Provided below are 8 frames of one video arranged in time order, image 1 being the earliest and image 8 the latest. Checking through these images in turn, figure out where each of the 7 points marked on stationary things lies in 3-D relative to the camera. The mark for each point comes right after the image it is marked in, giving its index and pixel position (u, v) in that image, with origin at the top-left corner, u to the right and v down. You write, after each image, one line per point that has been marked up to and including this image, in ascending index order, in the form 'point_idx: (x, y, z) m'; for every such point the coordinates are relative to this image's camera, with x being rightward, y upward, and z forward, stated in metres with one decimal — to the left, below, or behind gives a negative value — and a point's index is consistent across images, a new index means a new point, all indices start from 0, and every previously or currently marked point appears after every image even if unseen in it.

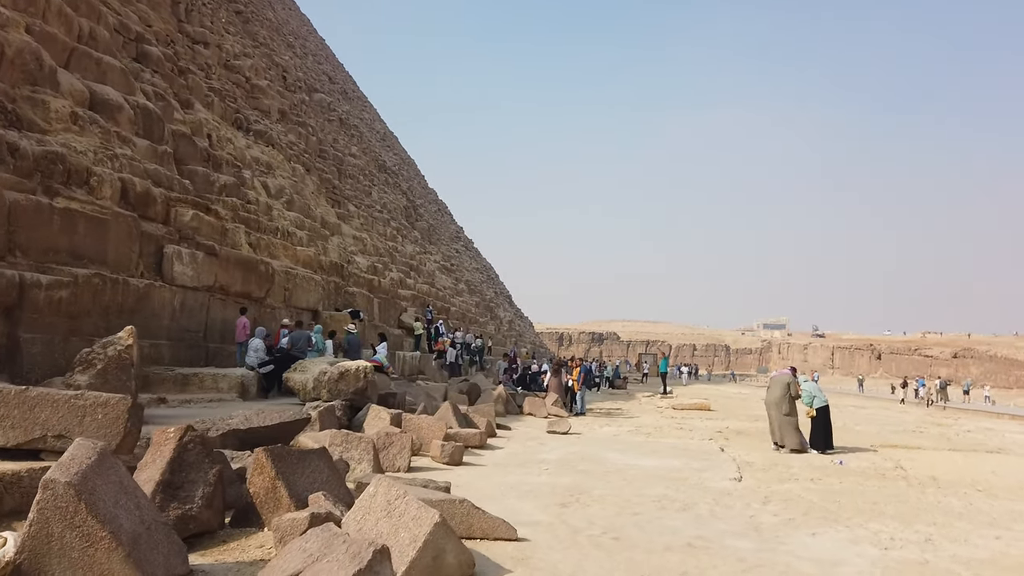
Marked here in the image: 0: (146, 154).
0: (-3.6, +1.3, +7.2) m
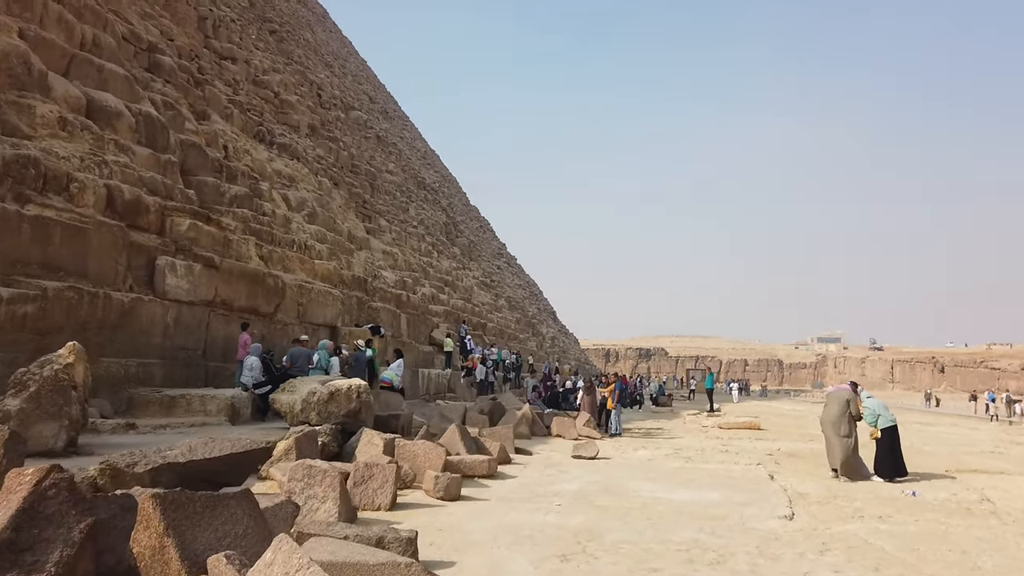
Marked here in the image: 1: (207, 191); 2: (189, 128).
0: (-3.5, +1.2, +6.9) m
1: (-3.4, +1.1, +8.0) m
2: (-3.9, +1.9, +8.6) m
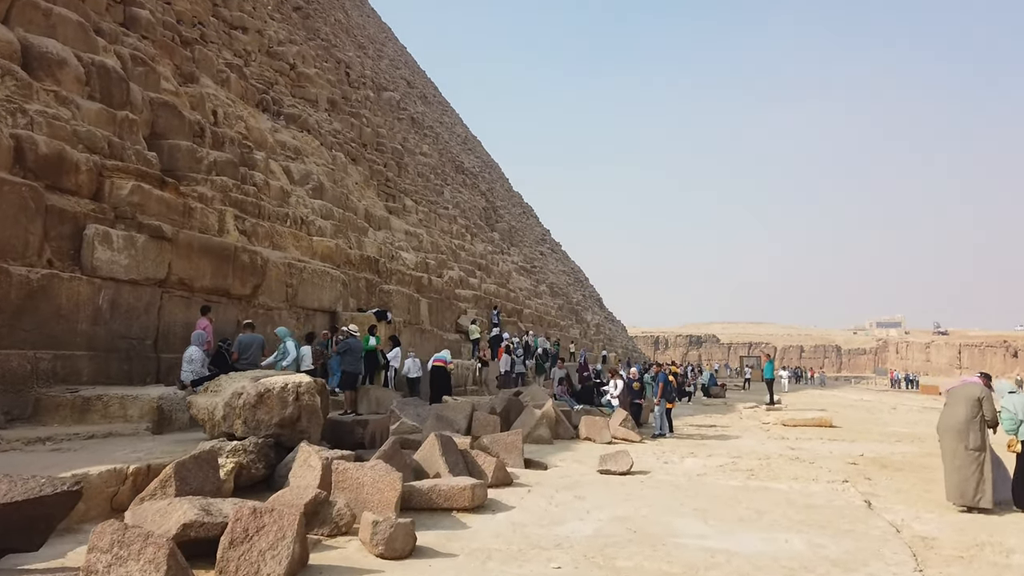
0: (-3.4, +1.4, +5.8) m
1: (-3.2, +1.3, +6.9) m
2: (-3.7, +2.1, +7.6) m
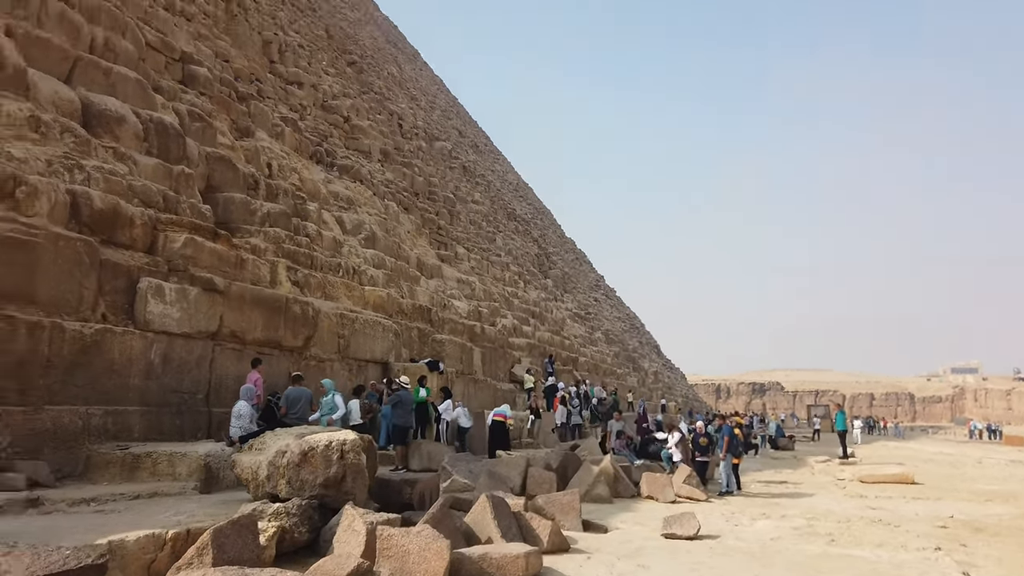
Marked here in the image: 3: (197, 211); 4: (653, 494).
0: (-2.9, +0.9, +5.9) m
1: (-2.7, +0.8, +7.0) m
2: (-3.1, +1.6, +7.8) m
3: (-2.6, +0.6, +6.0) m
4: (+1.1, -1.6, +5.8) m
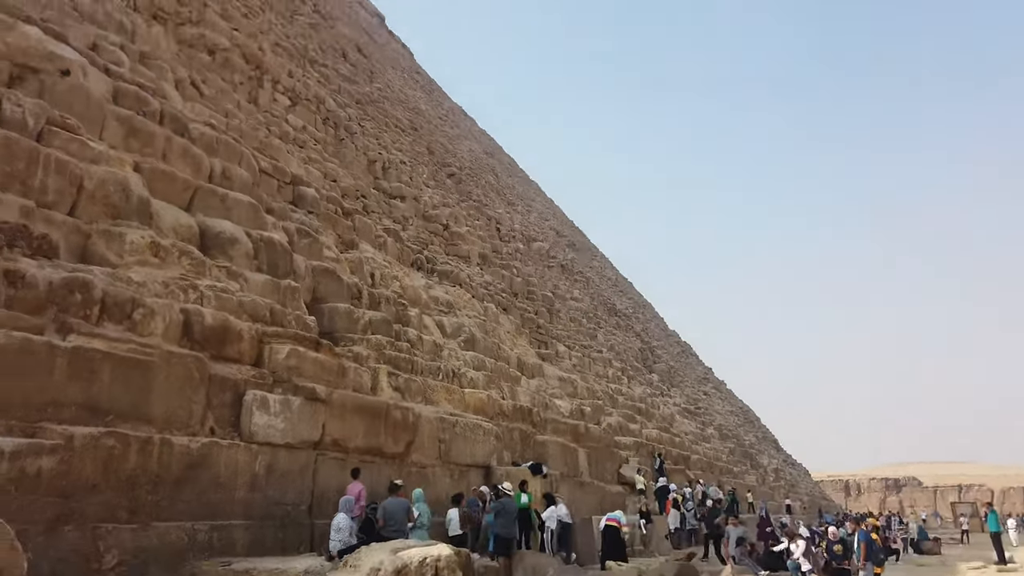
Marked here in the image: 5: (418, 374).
0: (-2.1, 0.0, +6.2) m
1: (-1.7, -0.3, +7.2) m
2: (-2.1, +0.4, +8.1) m
3: (-1.8, -0.3, +6.2) m
4: (+2.0, -2.3, +5.1) m
5: (-1.0, -0.9, +7.7) m
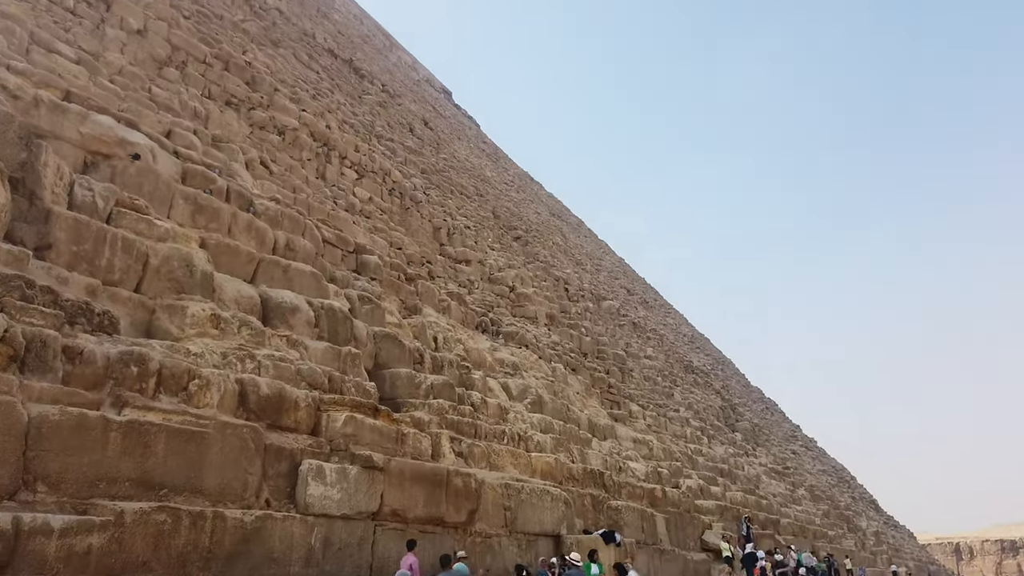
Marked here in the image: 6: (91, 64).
0: (-1.6, -0.6, +6.2) m
1: (-1.1, -1.0, +7.1) m
2: (-1.4, -0.4, +8.1) m
3: (-1.3, -0.9, +6.2) m
4: (+2.4, -2.6, +4.5) m
5: (-0.3, -1.6, +7.5) m
6: (-4.6, +2.5, +7.9) m
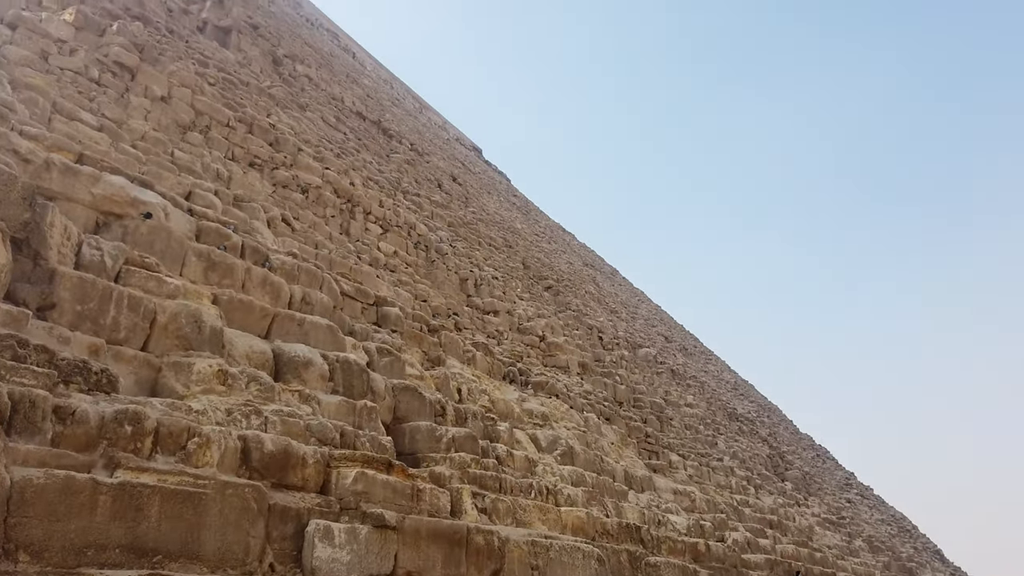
0: (-1.5, -1.0, +6.0) m
1: (-0.9, -1.4, +6.9) m
2: (-1.1, -0.9, +7.9) m
3: (-1.1, -1.3, +5.9) m
4: (+2.6, -2.7, +4.0) m
5: (0.0, -2.0, +7.1) m
6: (-4.5, +1.8, +8.0) m
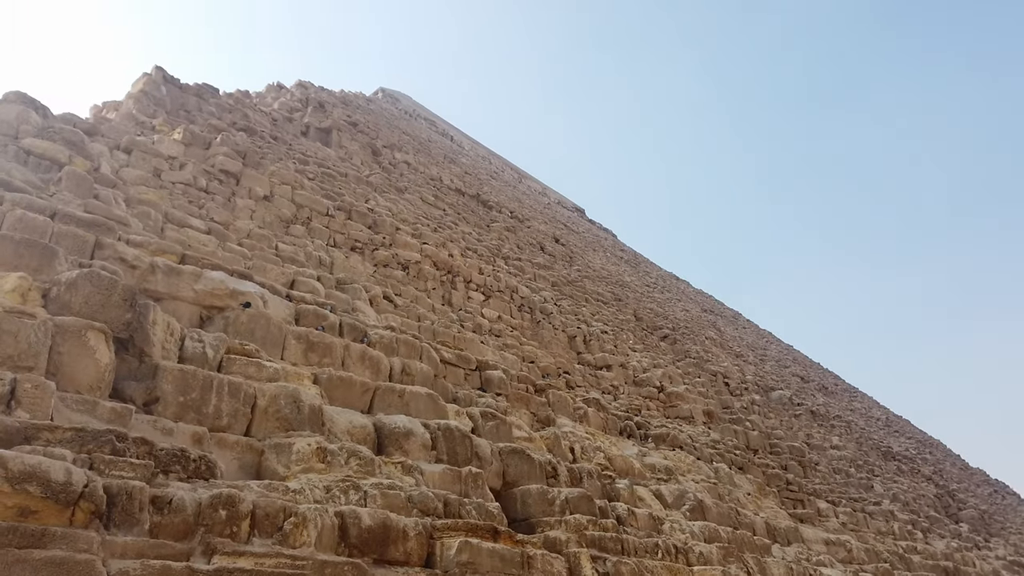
0: (-0.6, -1.6, +5.9) m
1: (+0.2, -2.0, +6.6) m
2: (+0.1, -1.6, +7.7) m
3: (-0.2, -1.8, +5.7) m
4: (+3.2, -2.6, +3.1) m
5: (+1.1, -2.5, +6.7) m
6: (-3.5, +0.7, +8.6) m
